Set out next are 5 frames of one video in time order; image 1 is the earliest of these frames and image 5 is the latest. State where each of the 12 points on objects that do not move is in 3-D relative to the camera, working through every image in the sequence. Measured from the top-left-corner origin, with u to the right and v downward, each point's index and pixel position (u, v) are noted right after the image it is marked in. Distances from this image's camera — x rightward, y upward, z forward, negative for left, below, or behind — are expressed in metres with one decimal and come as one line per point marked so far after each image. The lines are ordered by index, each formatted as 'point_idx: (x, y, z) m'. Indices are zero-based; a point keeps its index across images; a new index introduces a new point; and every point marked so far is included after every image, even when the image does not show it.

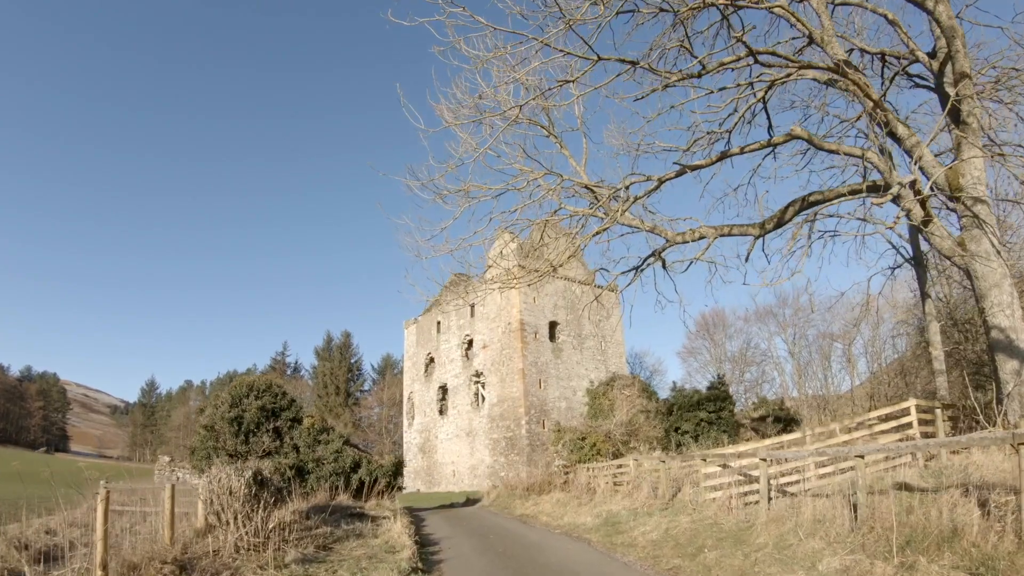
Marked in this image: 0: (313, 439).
0: (-5.4, -4.1, +15.9) m
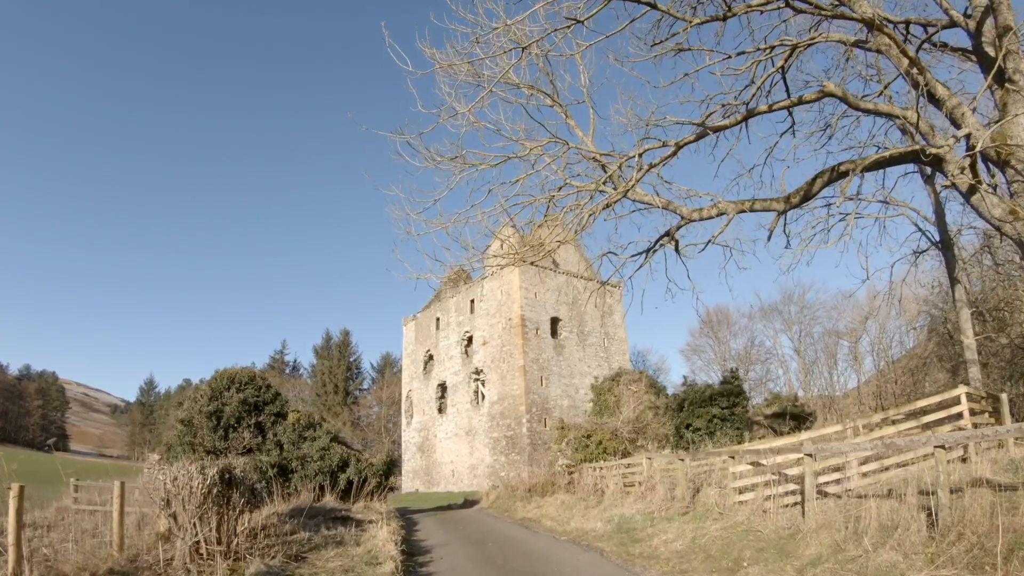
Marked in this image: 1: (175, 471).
0: (-5.4, -3.7, +14.8) m
1: (-4.7, -2.5, +8.0) m
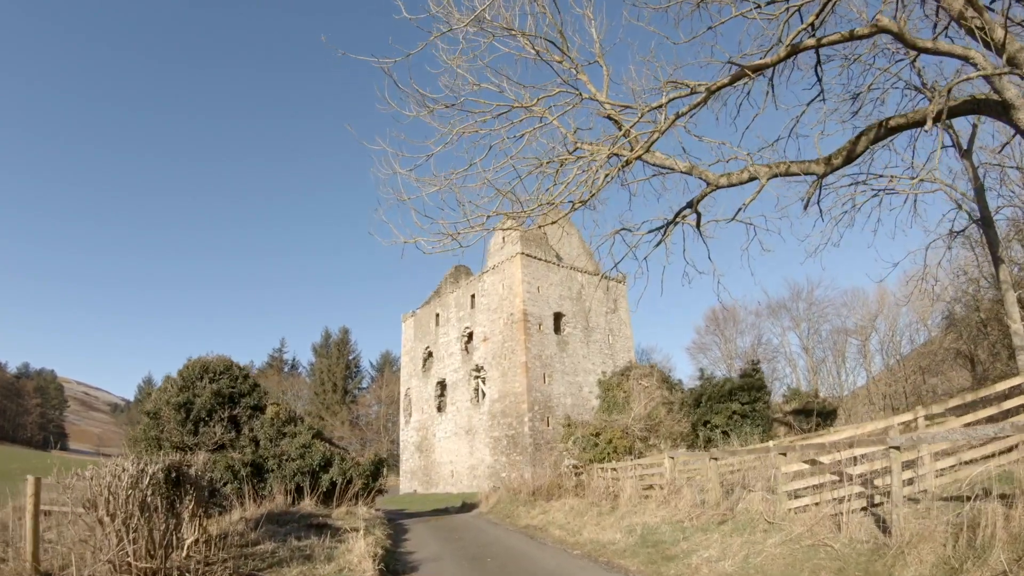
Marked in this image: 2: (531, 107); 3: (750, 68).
0: (-5.4, -3.2, +13.3) m
1: (-4.6, -2.0, +6.6) m
2: (+0.3, +2.4, +7.4) m
3: (+3.3, +3.0, +8.1) m
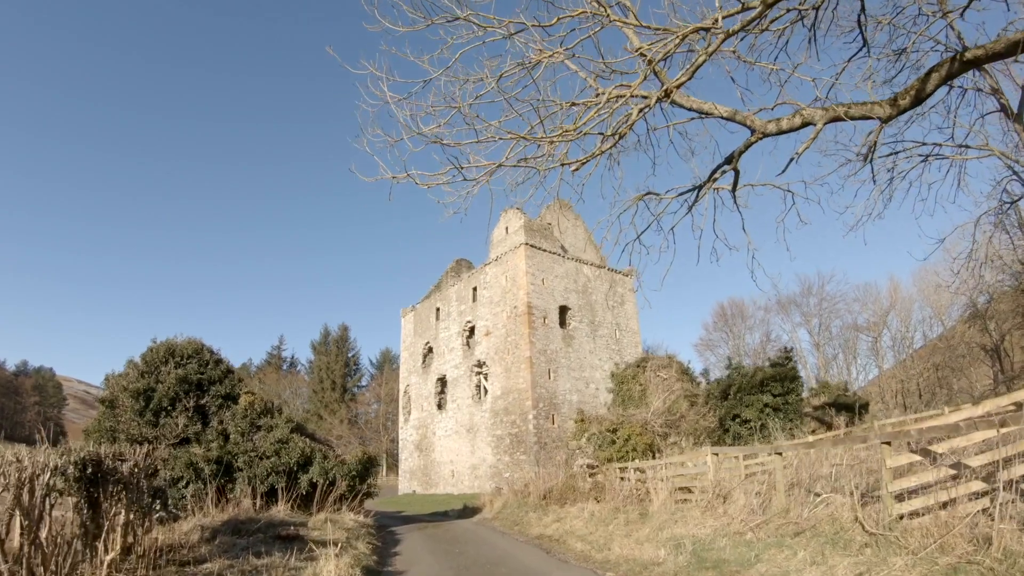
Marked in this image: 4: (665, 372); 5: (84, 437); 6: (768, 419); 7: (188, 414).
0: (-5.2, -2.7, +11.6) m
1: (-4.5, -1.5, +4.9) m
2: (+0.4, +2.9, +5.7) m
3: (+3.5, +3.6, +6.4) m
4: (+5.0, -2.8, +19.2) m
5: (-8.2, -2.9, +11.2) m
6: (+6.7, -3.5, +15.3) m
7: (-6.3, -2.5, +11.3) m
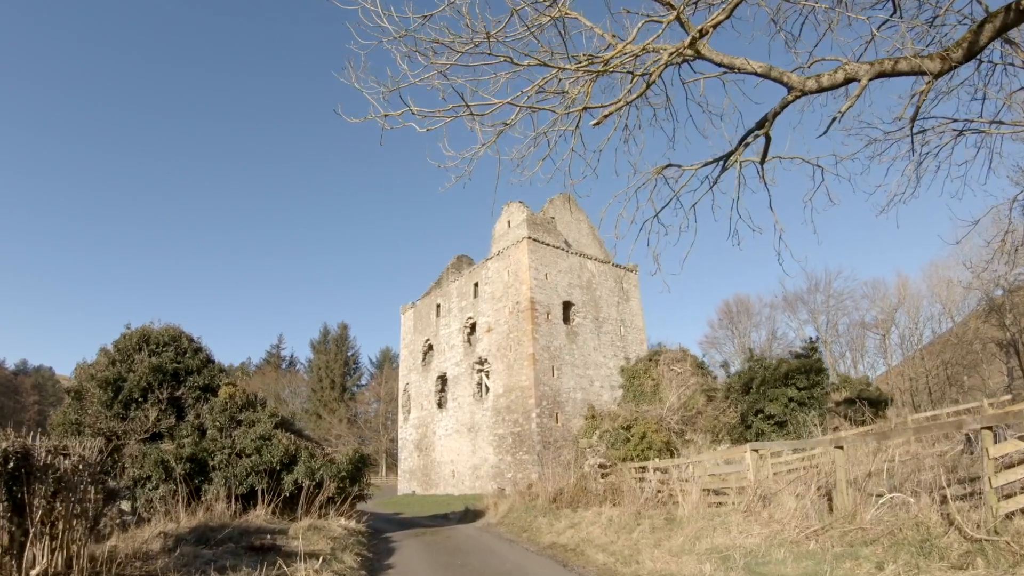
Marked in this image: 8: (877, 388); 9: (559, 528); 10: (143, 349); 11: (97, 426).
0: (-5.1, -2.4, +10.5) m
1: (-4.3, -1.2, +3.8) m
2: (+0.5, +3.3, +4.7) m
3: (+3.6, +3.9, +5.3) m
4: (+5.1, -2.4, +18.1) m
5: (-8.1, -2.5, +10.2) m
6: (+6.8, -3.1, +14.2) m
7: (-6.1, -2.1, +10.3) m
8: (+11.7, -3.3, +18.6) m
9: (+0.8, -4.0, +9.8) m
10: (-6.7, -1.1, +10.6) m
11: (-6.9, -2.3, +9.7) m
